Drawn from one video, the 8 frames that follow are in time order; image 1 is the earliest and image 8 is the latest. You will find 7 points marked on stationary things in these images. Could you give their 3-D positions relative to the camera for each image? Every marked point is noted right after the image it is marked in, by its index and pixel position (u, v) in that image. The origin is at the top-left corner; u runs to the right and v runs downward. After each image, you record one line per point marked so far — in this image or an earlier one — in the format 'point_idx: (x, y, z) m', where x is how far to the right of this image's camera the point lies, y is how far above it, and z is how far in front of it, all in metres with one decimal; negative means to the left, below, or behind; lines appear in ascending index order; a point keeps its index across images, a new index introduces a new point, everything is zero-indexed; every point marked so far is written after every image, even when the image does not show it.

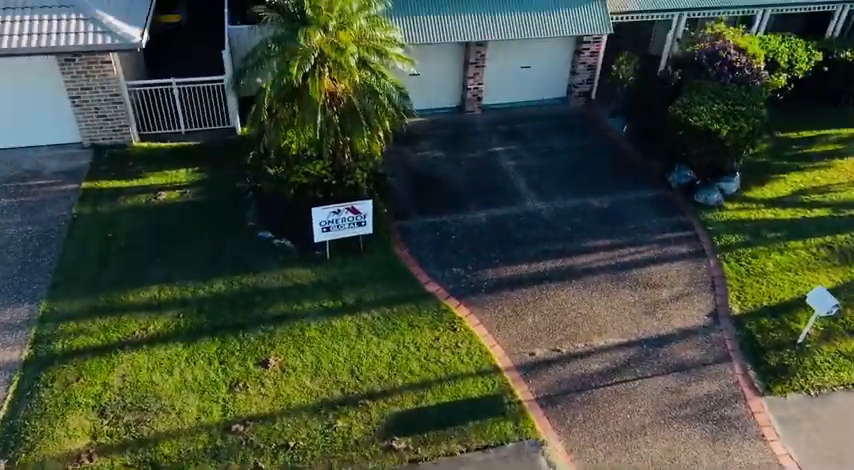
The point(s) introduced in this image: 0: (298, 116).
0: (-2.3, +2.1, +11.5) m
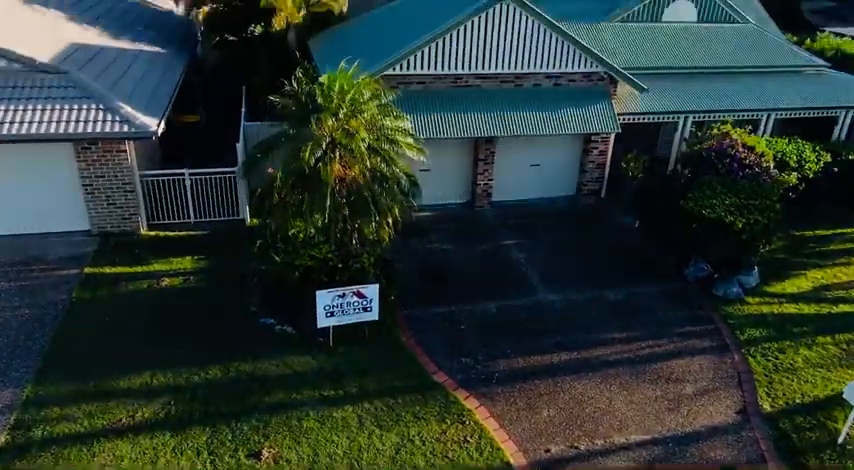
0: (-2.1, +0.6, +11.4) m
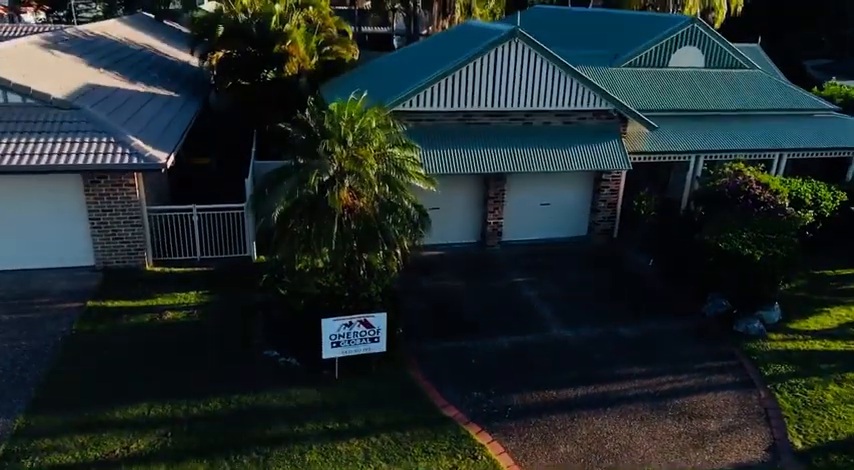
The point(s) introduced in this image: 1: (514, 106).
0: (-1.9, +0.1, +11.2) m
1: (+2.0, +3.0, +15.2) m
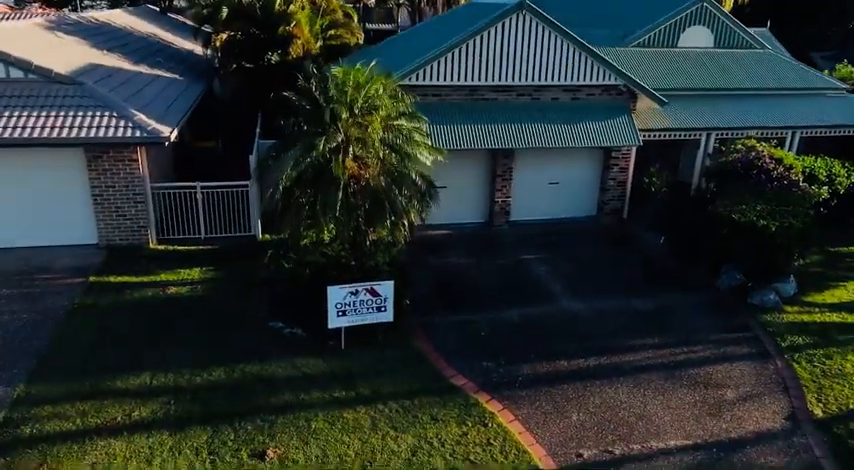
0: (-1.8, +0.6, +11.0) m
1: (+2.2, +3.6, +15.0) m
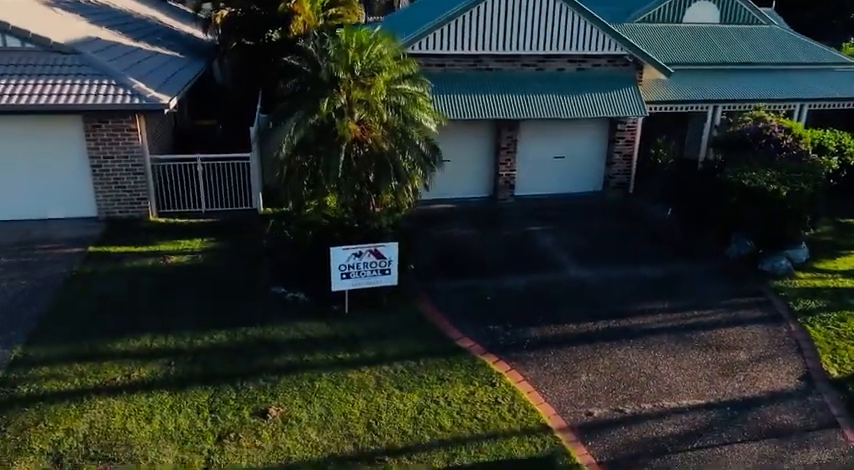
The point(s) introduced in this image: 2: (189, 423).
0: (-1.7, +1.2, +10.8) m
1: (+2.2, +4.2, +14.8) m
2: (-3.0, -2.3, +8.1) m
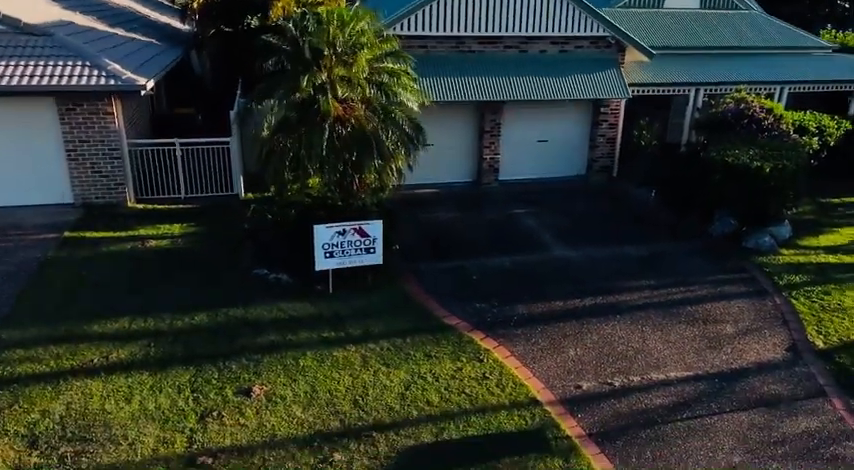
0: (-2.0, +1.6, +10.6) m
1: (+1.8, +4.6, +14.7) m
2: (-3.1, -2.0, +7.9) m
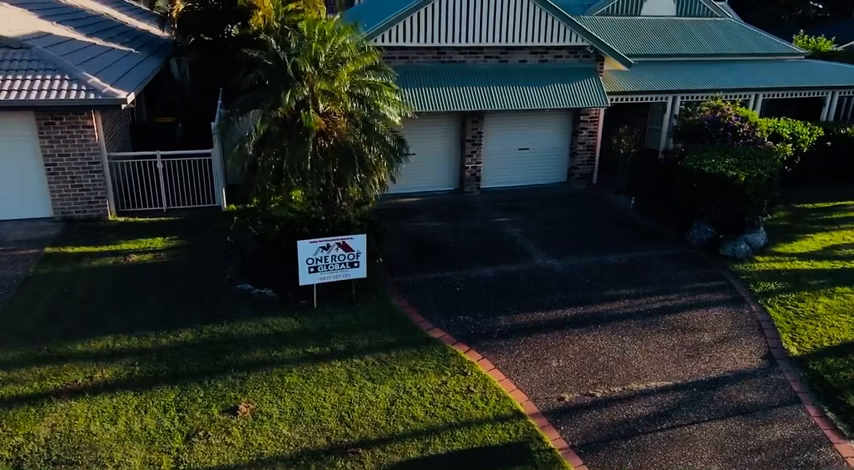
0: (-2.3, +1.3, +10.7) m
1: (+1.4, +4.4, +14.8) m
2: (-3.3, -2.3, +7.9) m
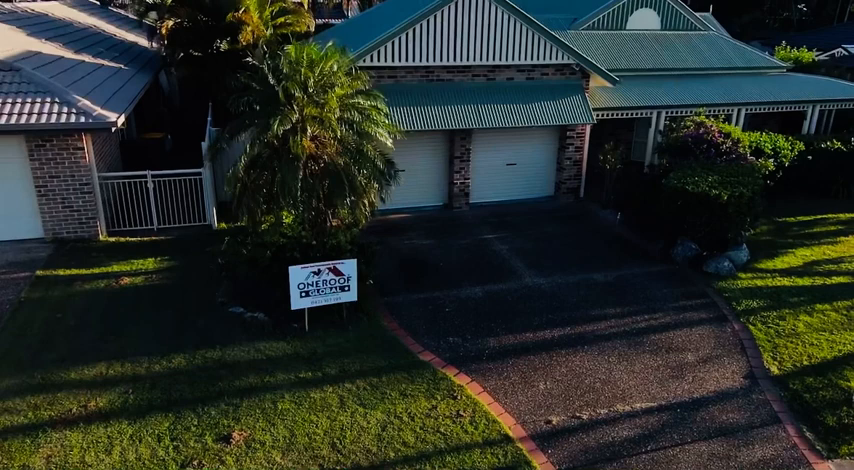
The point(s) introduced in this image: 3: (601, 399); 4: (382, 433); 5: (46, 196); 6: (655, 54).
0: (-2.5, +0.9, +10.8) m
1: (+1.1, +4.0, +15.0) m
2: (-3.4, -2.7, +8.1) m
3: (+2.5, -2.4, +9.4) m
4: (-0.6, -2.6, +8.5) m
5: (-7.7, +0.8, +13.1) m
6: (+6.8, +5.4, +19.3) m
